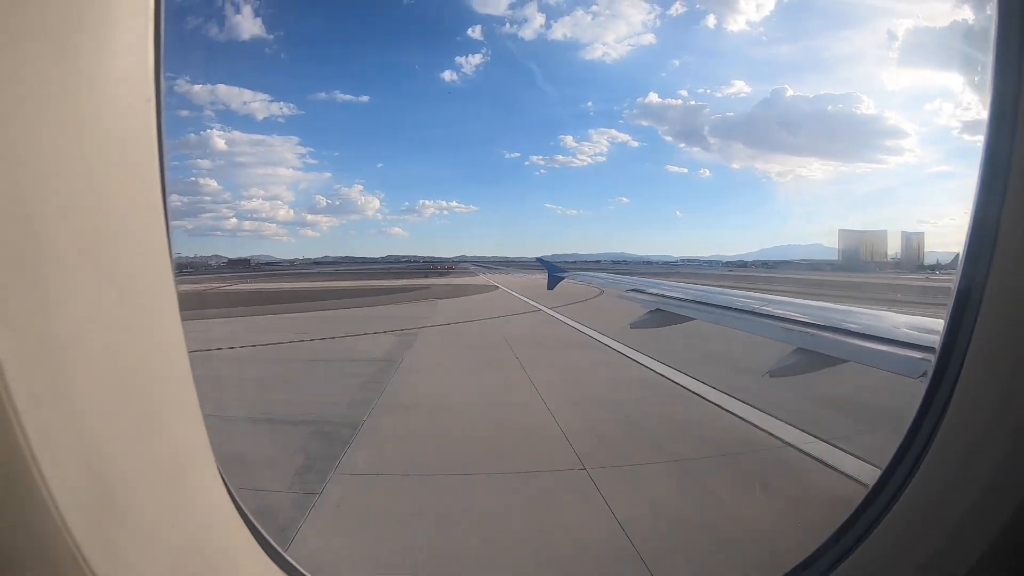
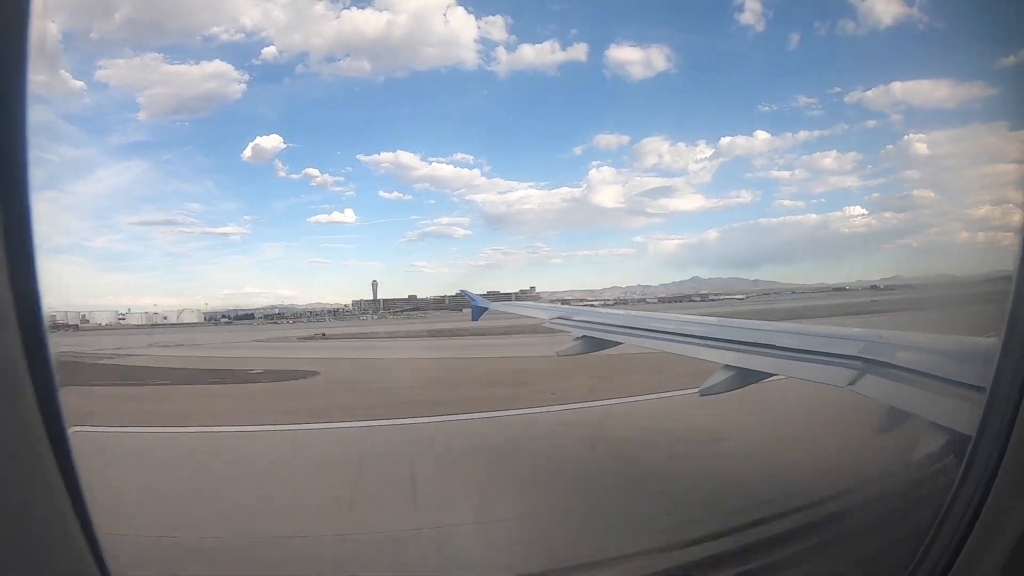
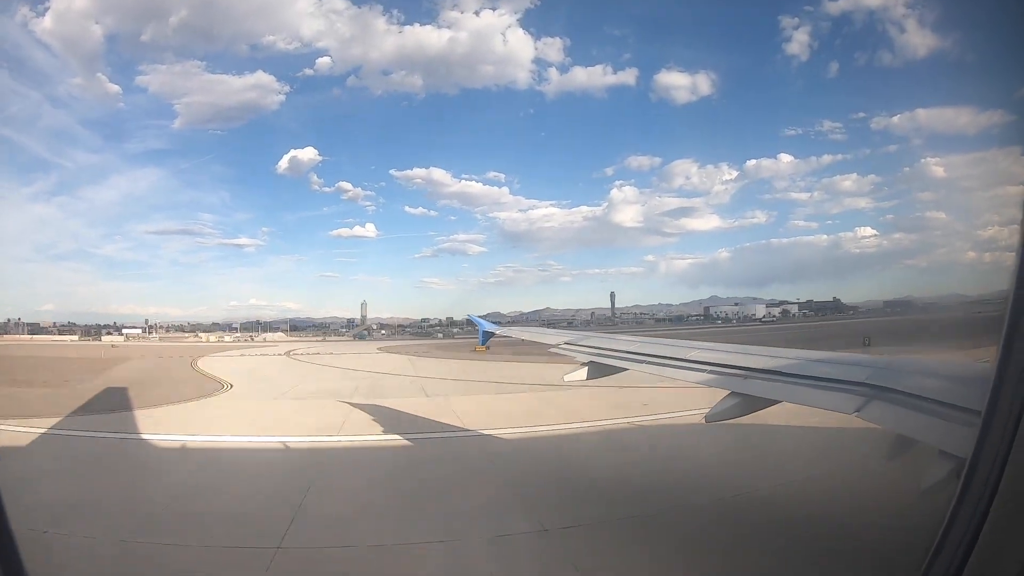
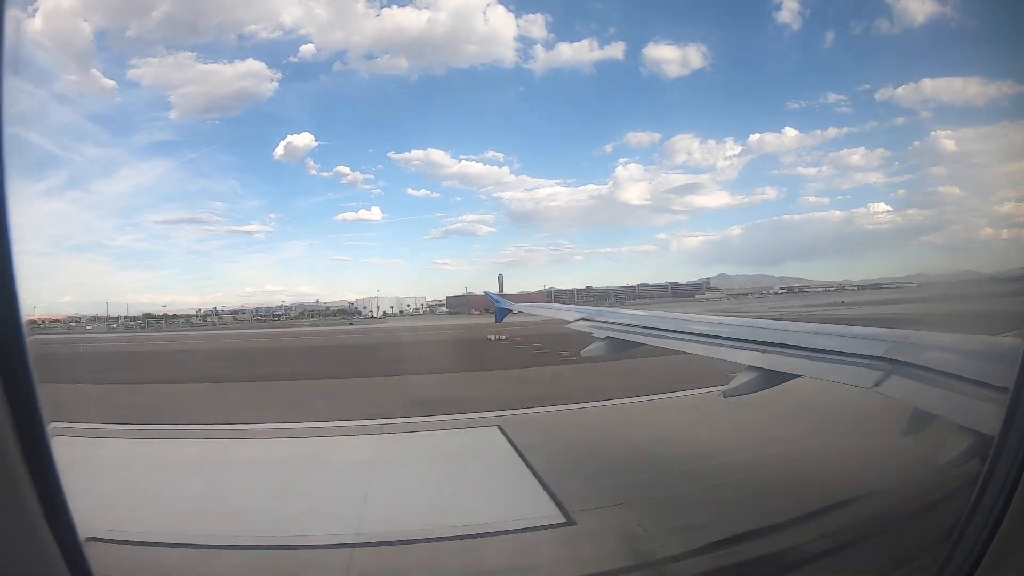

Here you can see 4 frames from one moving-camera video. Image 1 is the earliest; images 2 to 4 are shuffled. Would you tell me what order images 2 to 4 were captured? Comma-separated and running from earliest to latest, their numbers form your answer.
3, 4, 2
